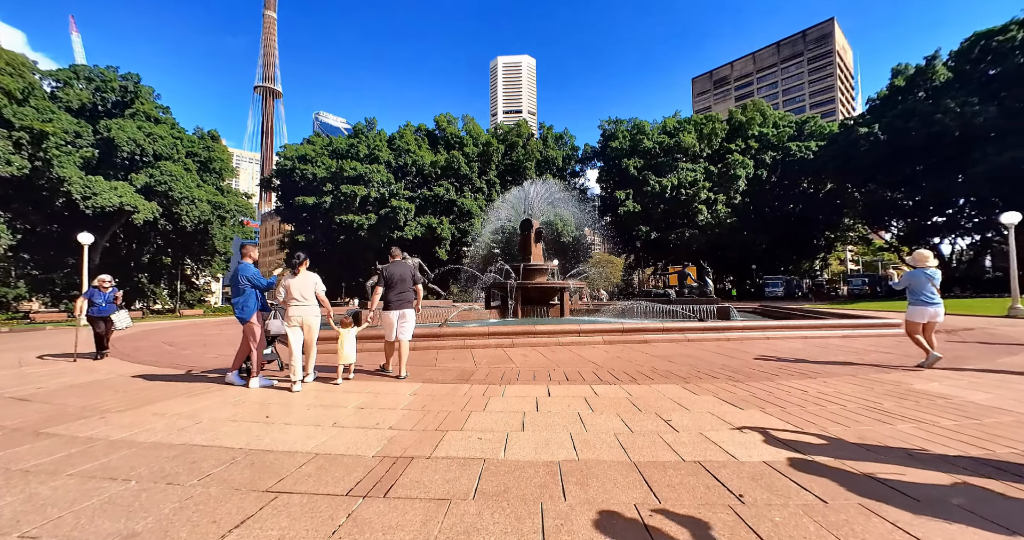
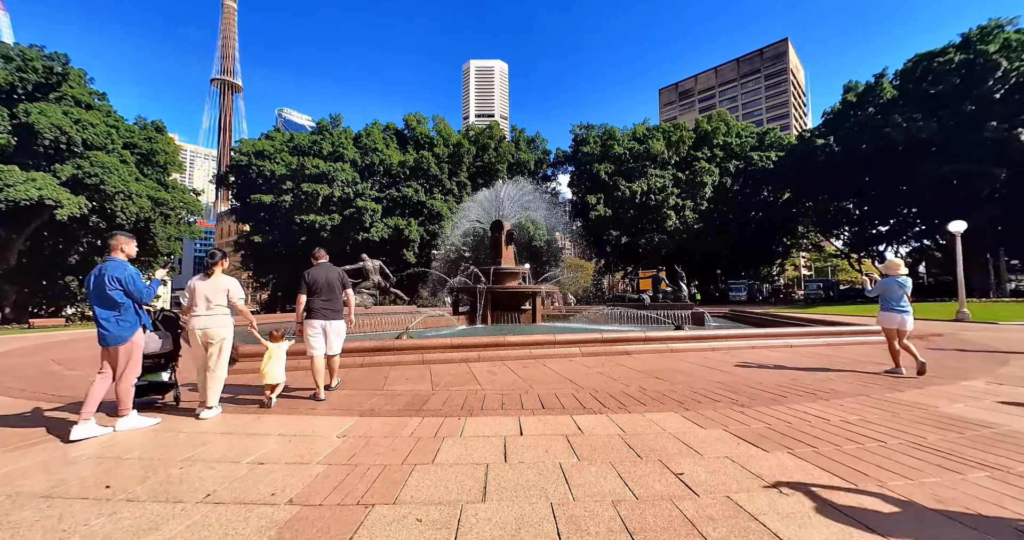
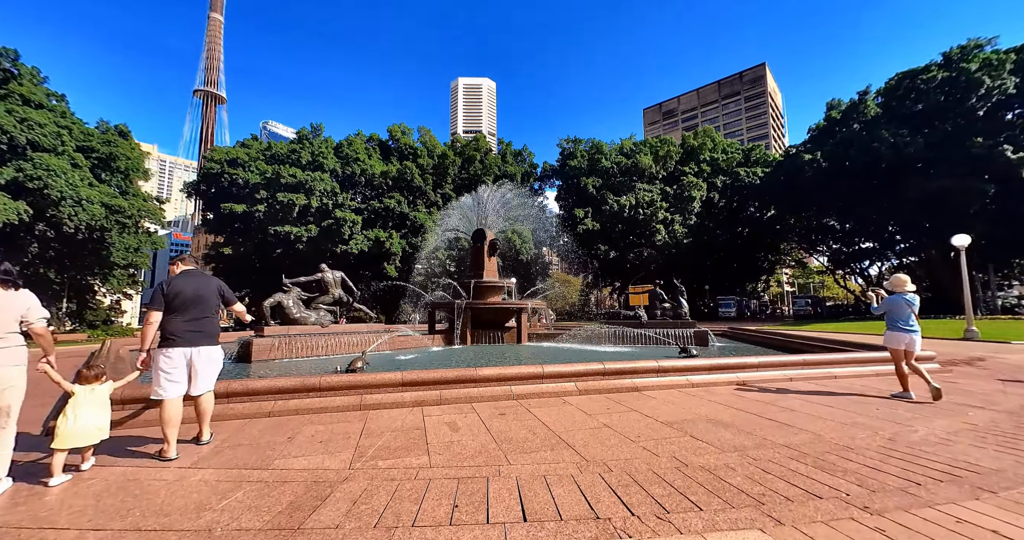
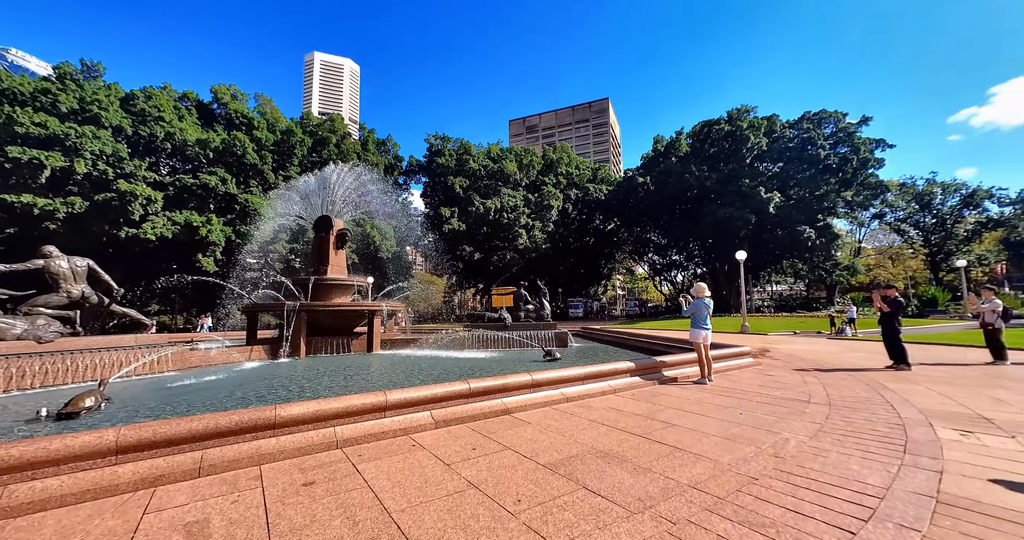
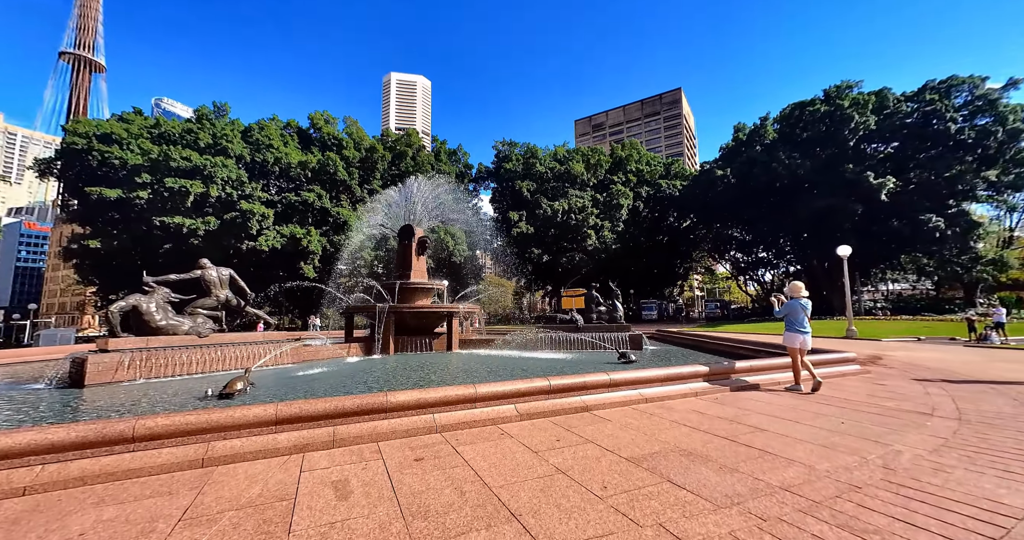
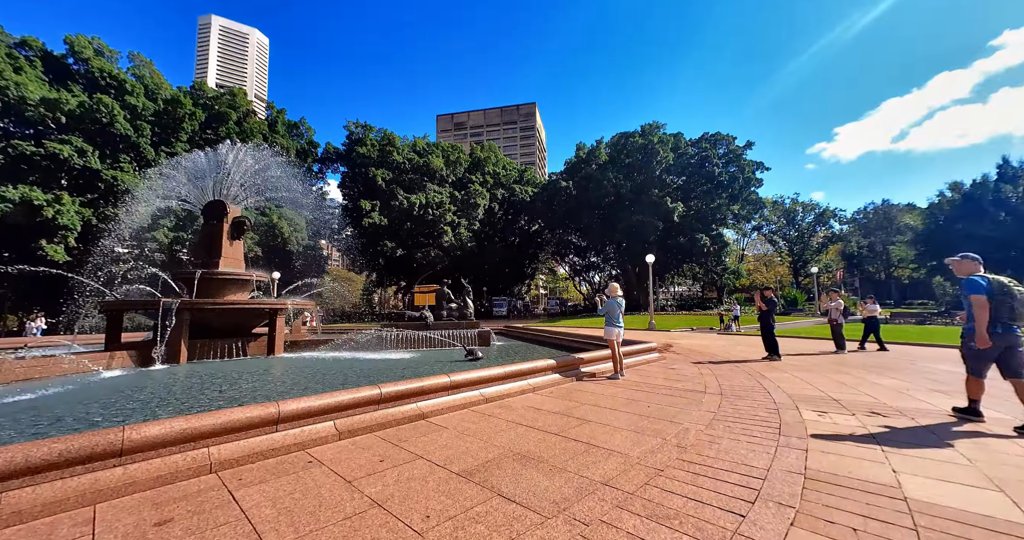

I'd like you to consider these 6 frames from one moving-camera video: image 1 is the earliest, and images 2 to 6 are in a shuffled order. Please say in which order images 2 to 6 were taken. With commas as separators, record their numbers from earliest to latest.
2, 3, 5, 4, 6
